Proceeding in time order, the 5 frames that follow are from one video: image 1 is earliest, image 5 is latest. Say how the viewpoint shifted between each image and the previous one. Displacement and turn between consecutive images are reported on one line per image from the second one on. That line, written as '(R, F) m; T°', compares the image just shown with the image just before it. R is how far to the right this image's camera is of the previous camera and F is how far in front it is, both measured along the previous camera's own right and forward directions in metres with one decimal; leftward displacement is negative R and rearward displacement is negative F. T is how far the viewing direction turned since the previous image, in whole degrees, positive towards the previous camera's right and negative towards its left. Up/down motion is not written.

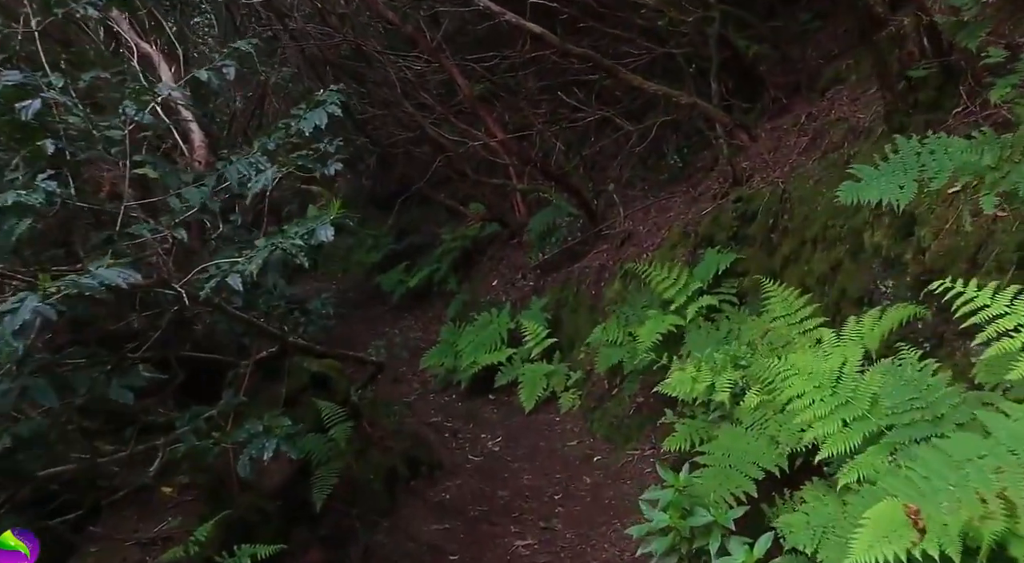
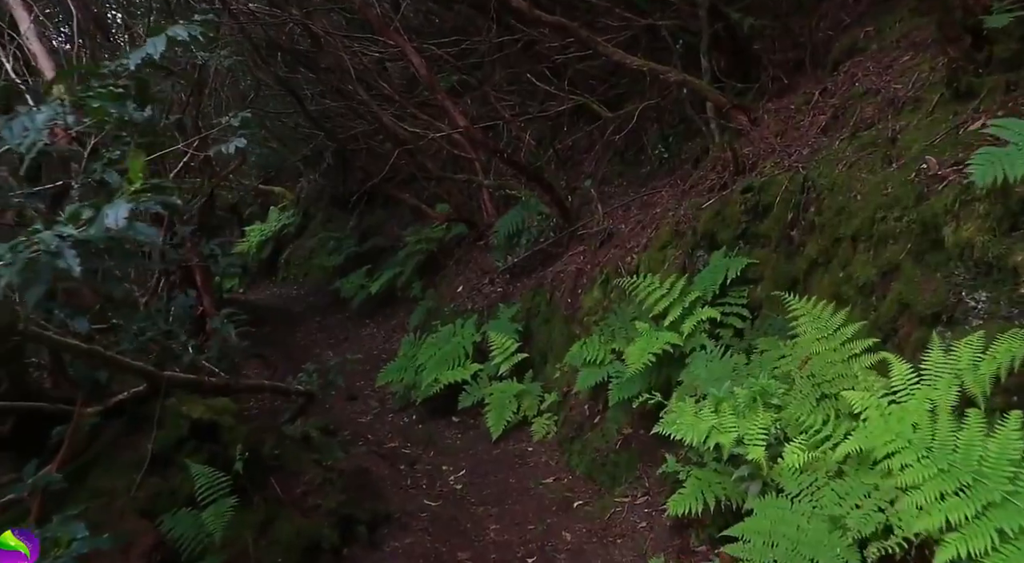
(+0.1, +1.2) m; +2°
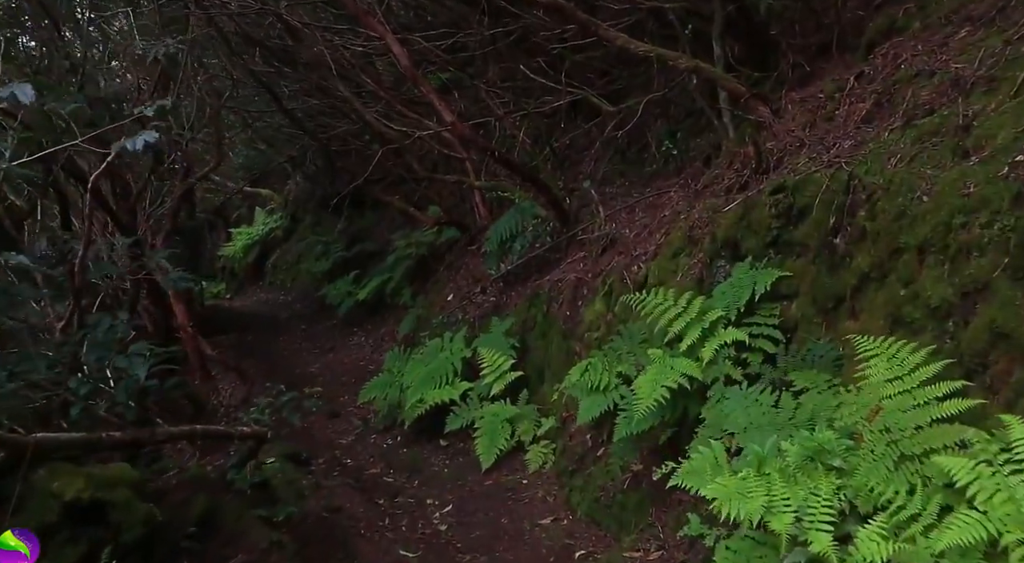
(0.0, +0.8) m; 0°
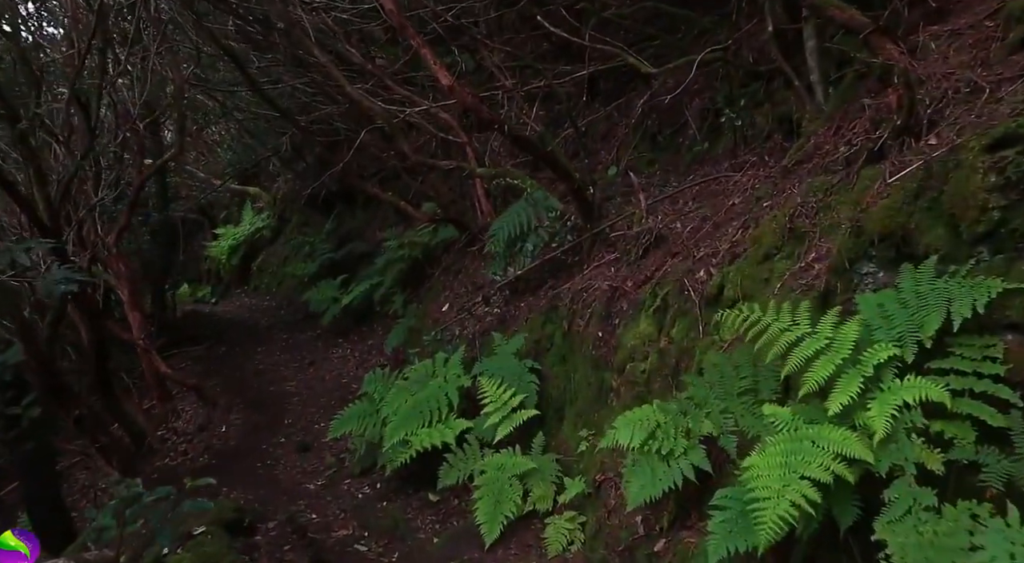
(-0.1, +1.9) m; 0°
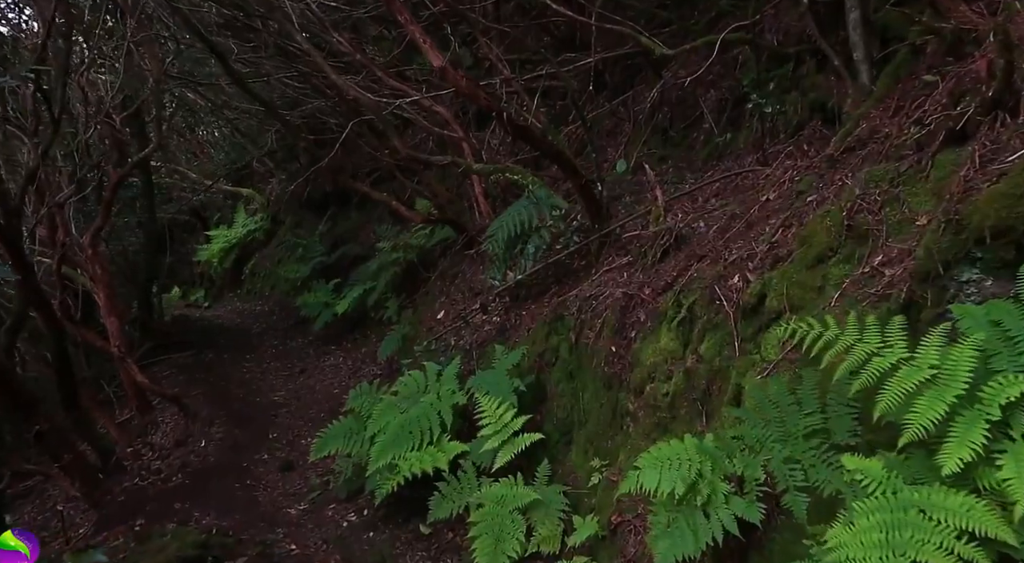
(0.0, +0.7) m; 0°
